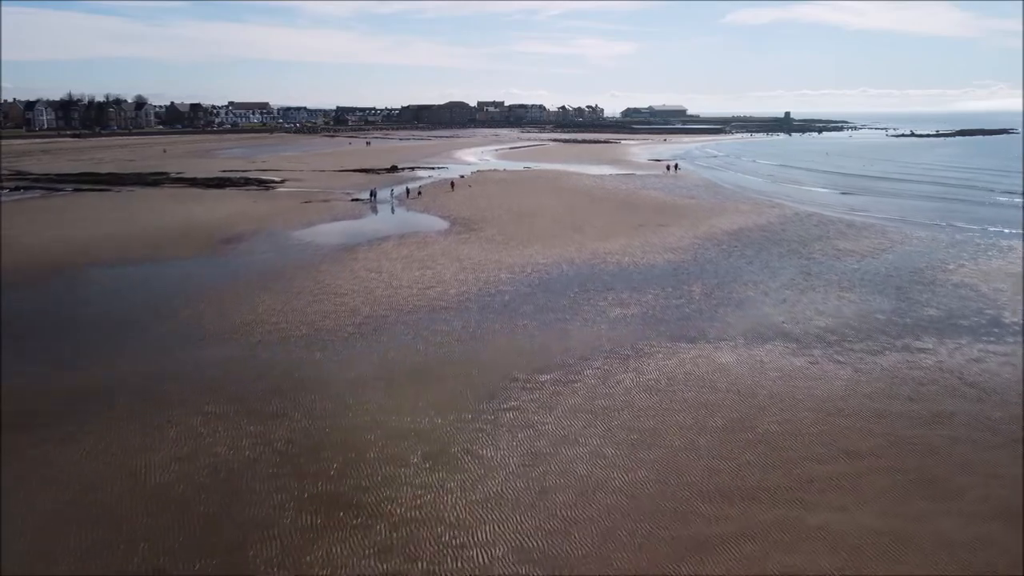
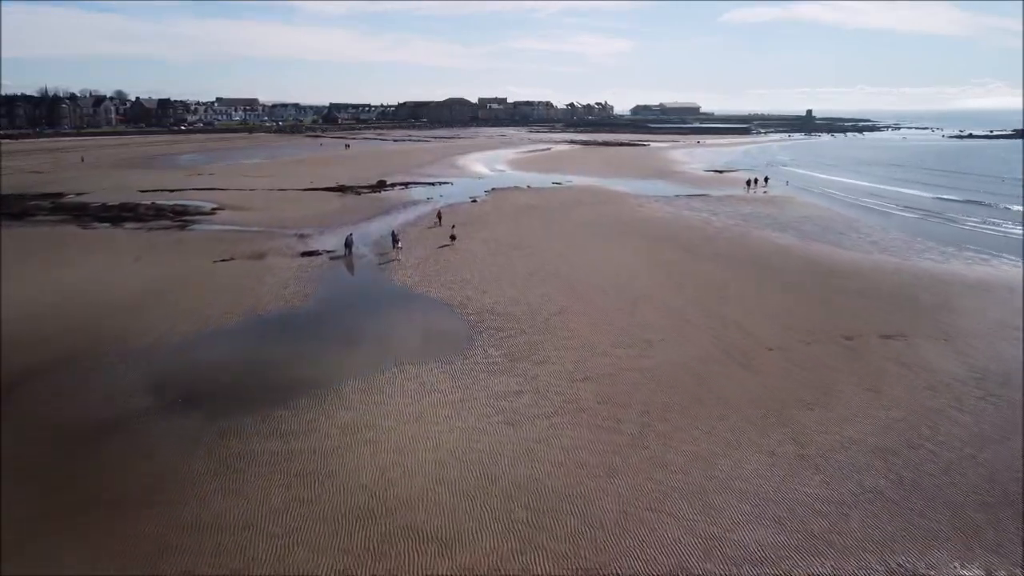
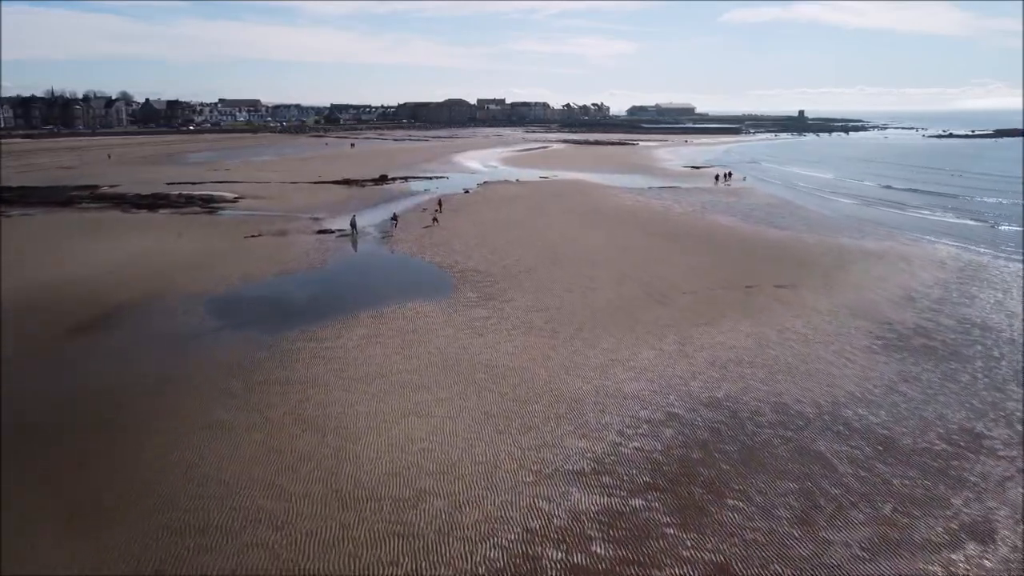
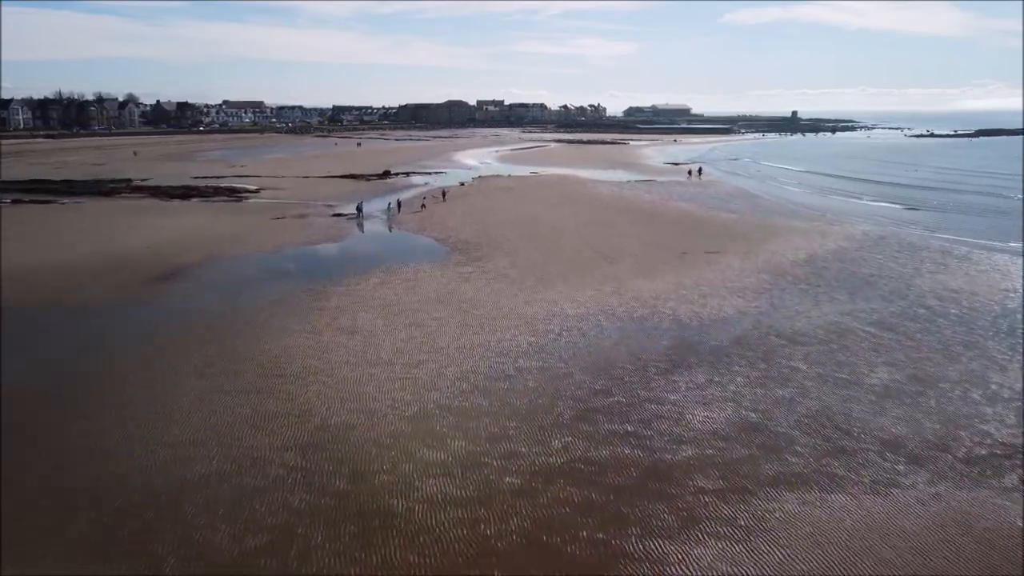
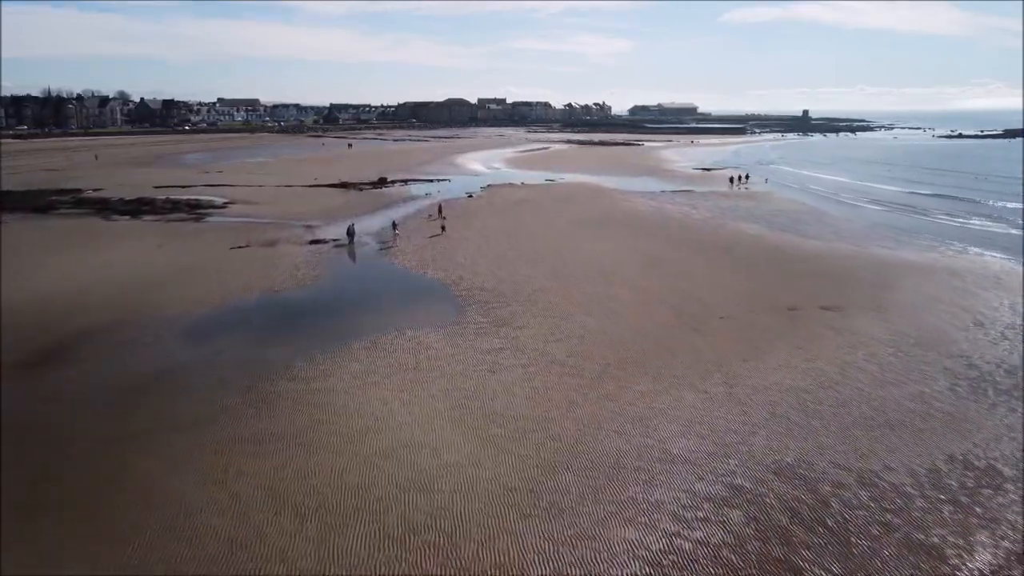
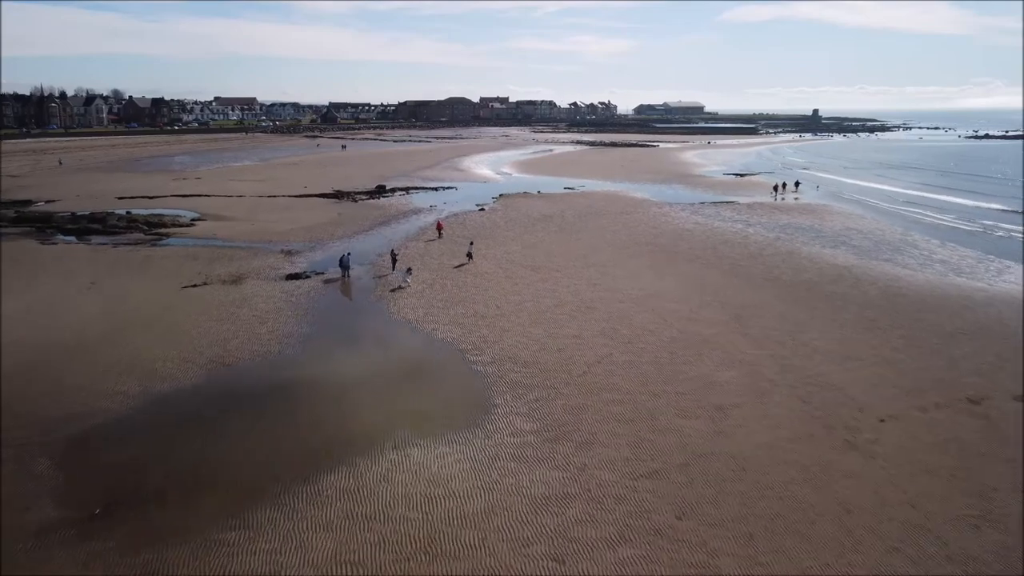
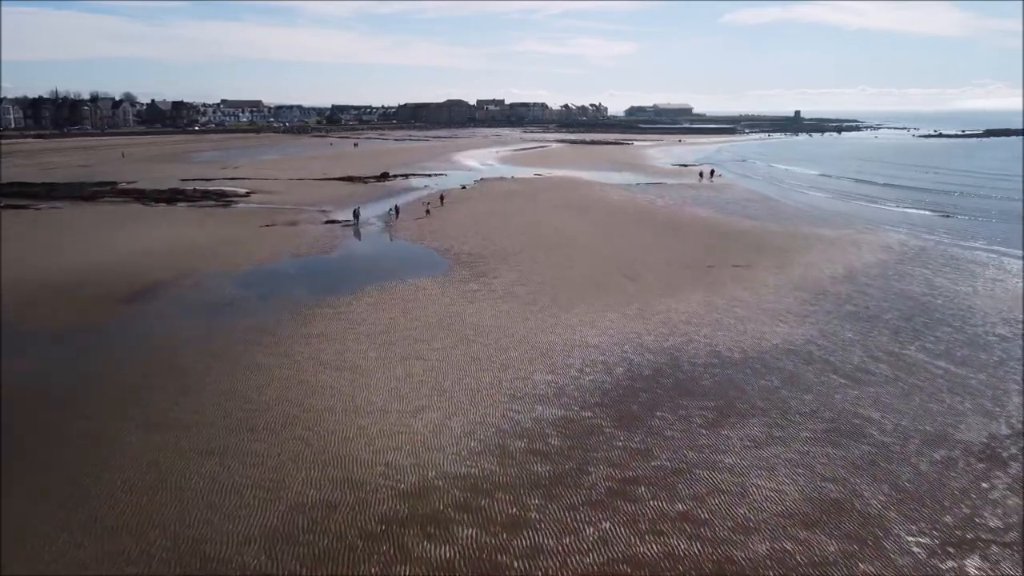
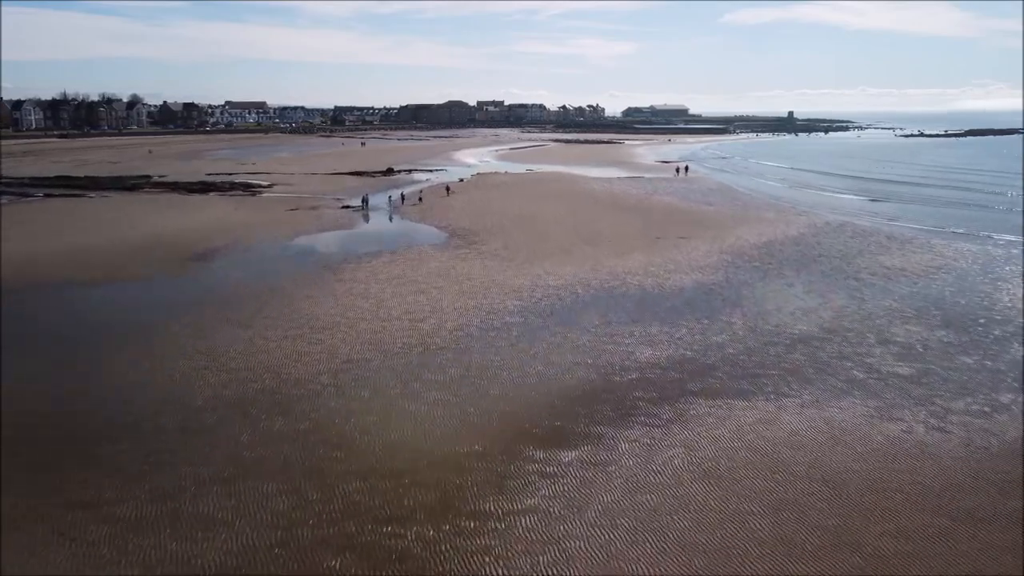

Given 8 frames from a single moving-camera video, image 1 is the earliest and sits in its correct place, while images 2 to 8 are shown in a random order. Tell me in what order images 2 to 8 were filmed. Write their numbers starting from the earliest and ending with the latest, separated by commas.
8, 4, 7, 3, 5, 2, 6
